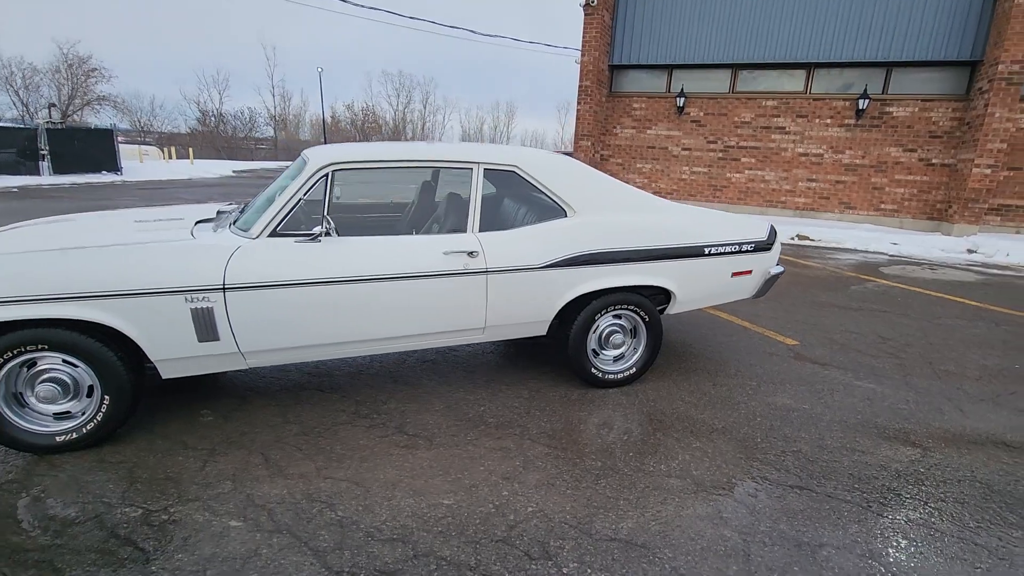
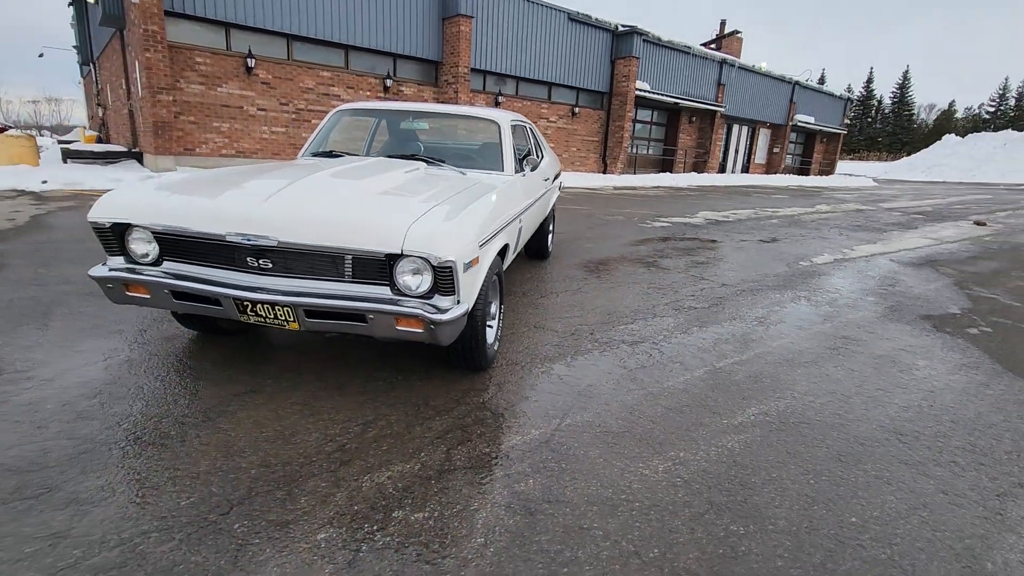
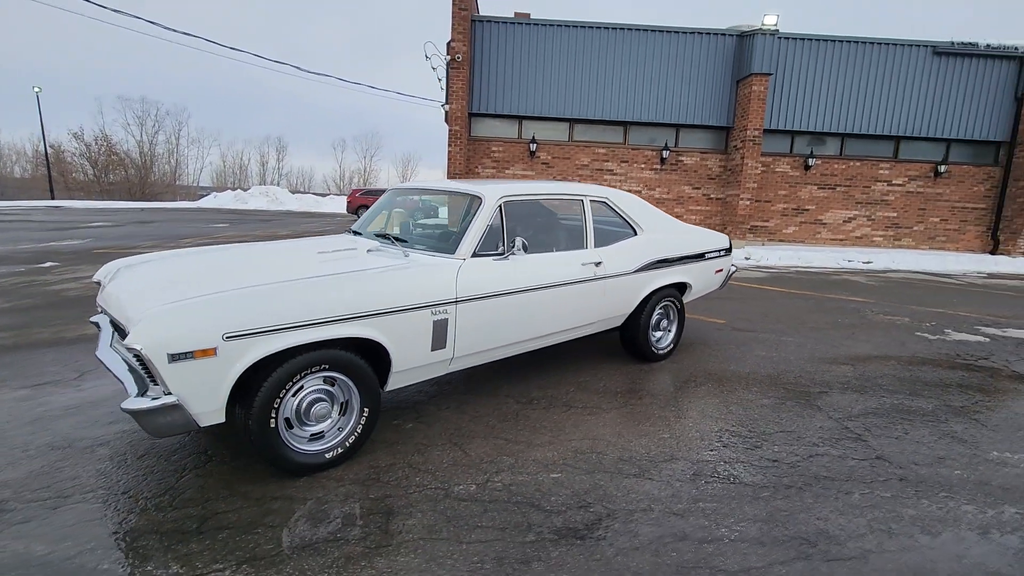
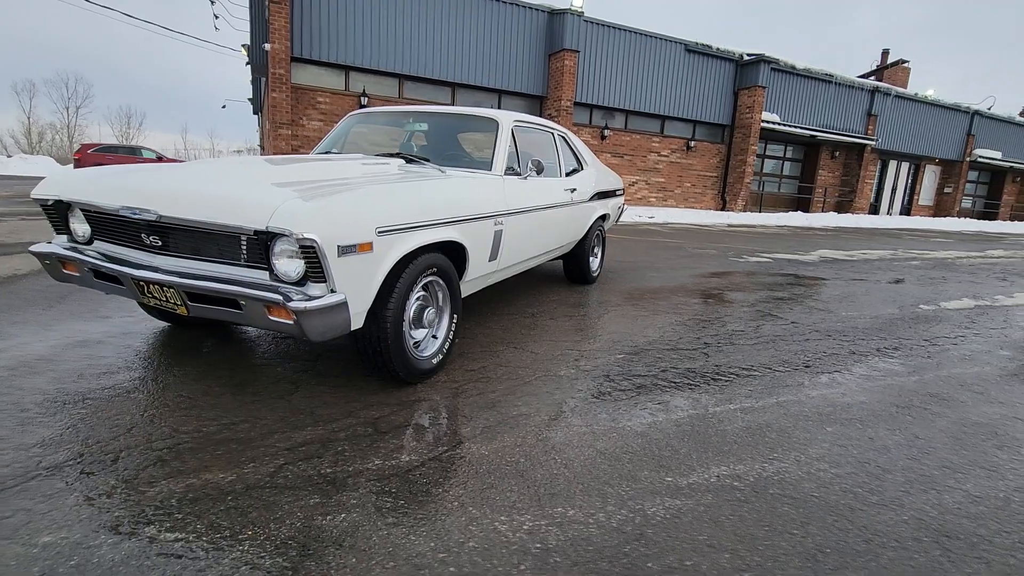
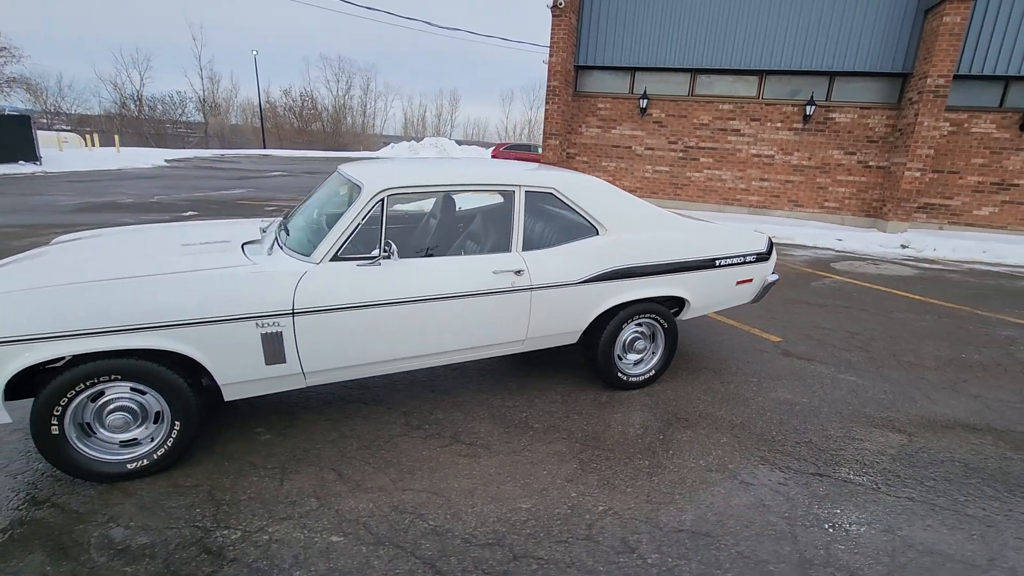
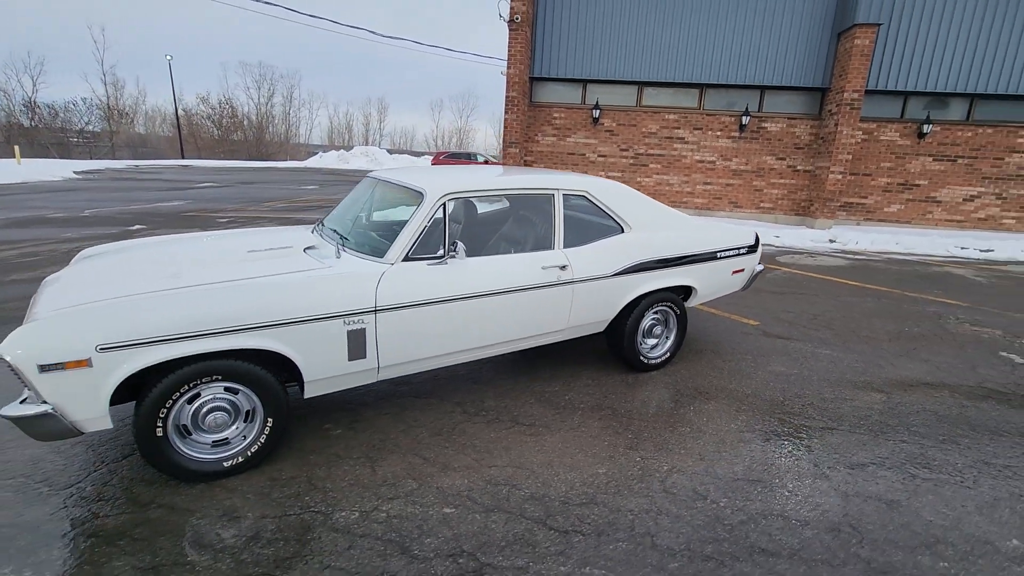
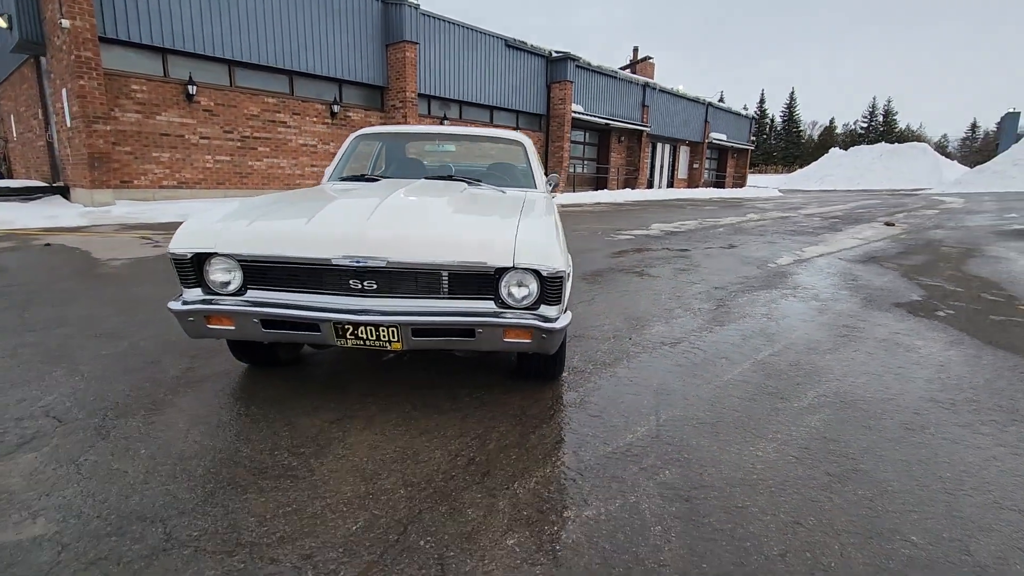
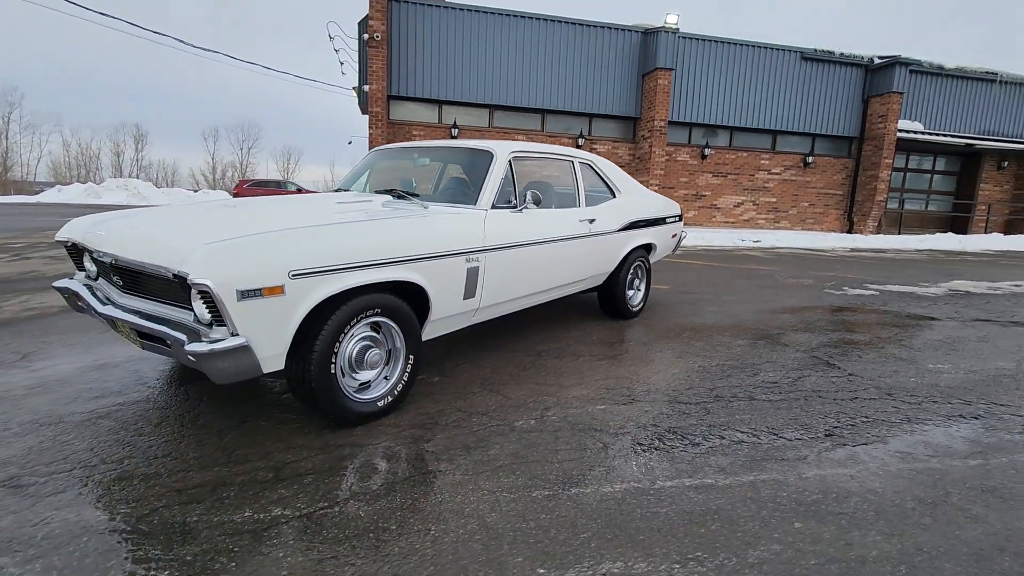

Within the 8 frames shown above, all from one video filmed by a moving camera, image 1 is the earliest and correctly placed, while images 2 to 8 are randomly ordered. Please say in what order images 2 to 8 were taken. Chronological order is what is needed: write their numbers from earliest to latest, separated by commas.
5, 6, 3, 8, 4, 2, 7
